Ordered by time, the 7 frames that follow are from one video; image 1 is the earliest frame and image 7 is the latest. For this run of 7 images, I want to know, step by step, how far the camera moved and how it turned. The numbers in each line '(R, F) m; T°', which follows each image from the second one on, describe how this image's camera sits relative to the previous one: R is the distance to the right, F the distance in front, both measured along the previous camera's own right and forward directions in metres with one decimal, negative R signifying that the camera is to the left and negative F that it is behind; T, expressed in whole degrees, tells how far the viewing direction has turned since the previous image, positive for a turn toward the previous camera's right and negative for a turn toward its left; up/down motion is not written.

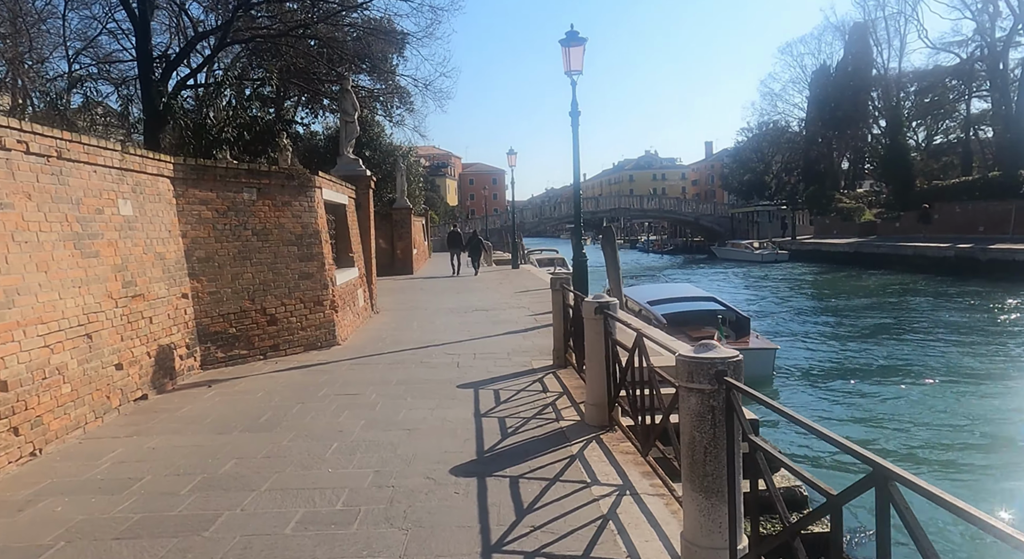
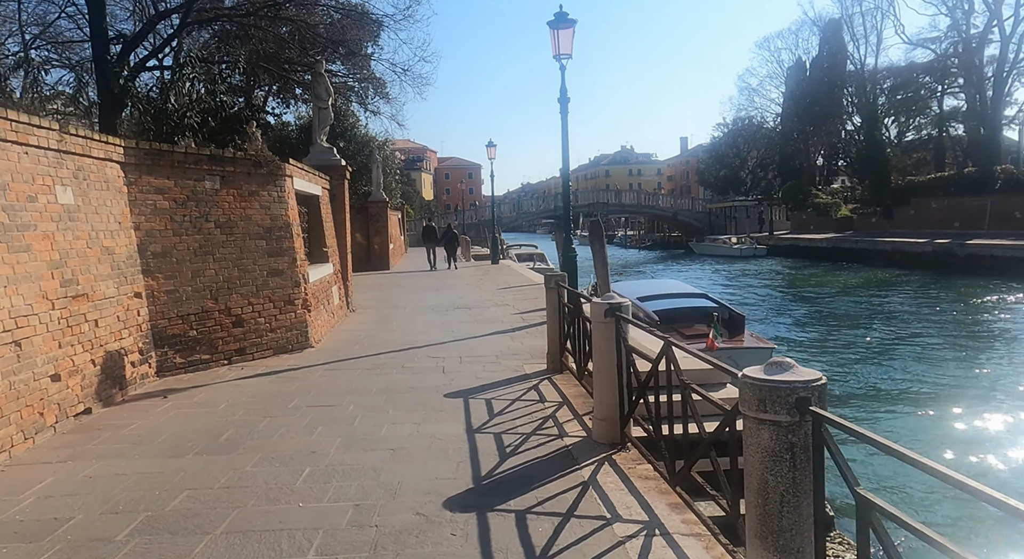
(-0.2, +0.7) m; +2°
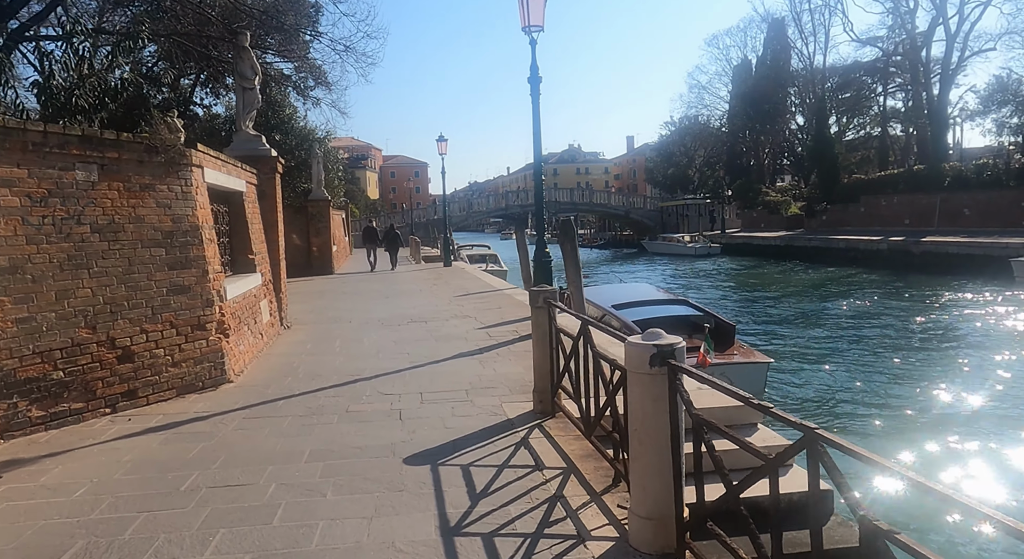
(-0.2, +1.6) m; +5°
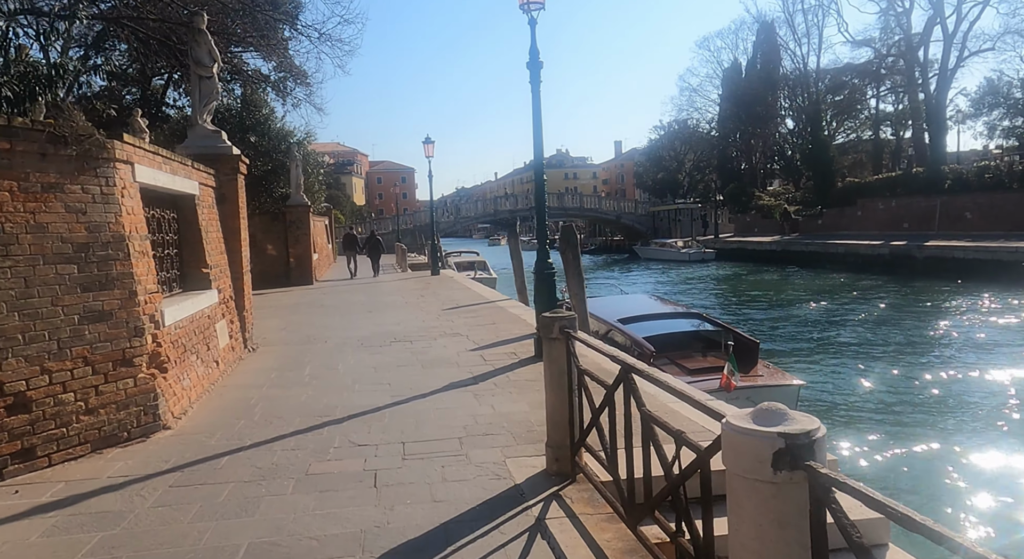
(-0.1, +1.3) m; +1°
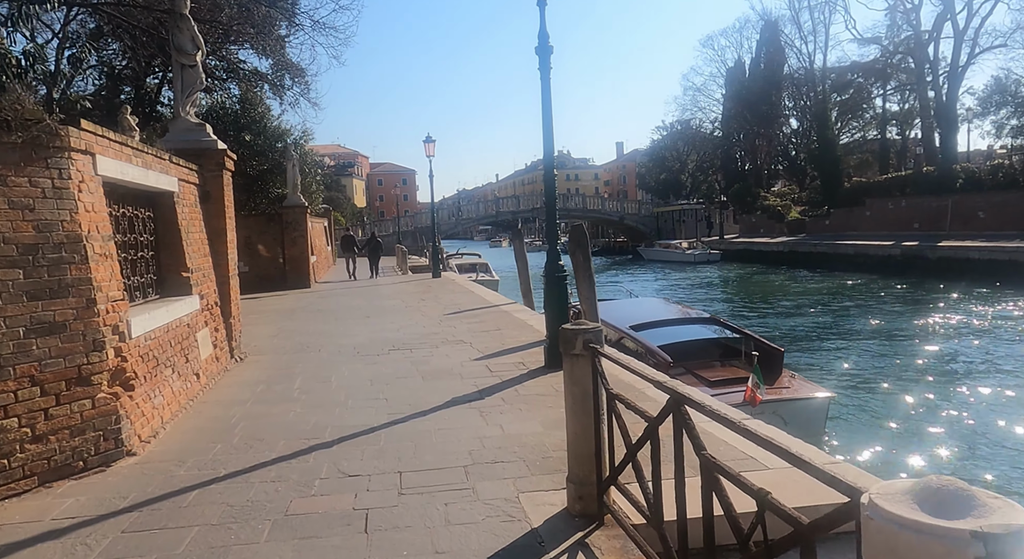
(-0.1, +0.7) m; 0°
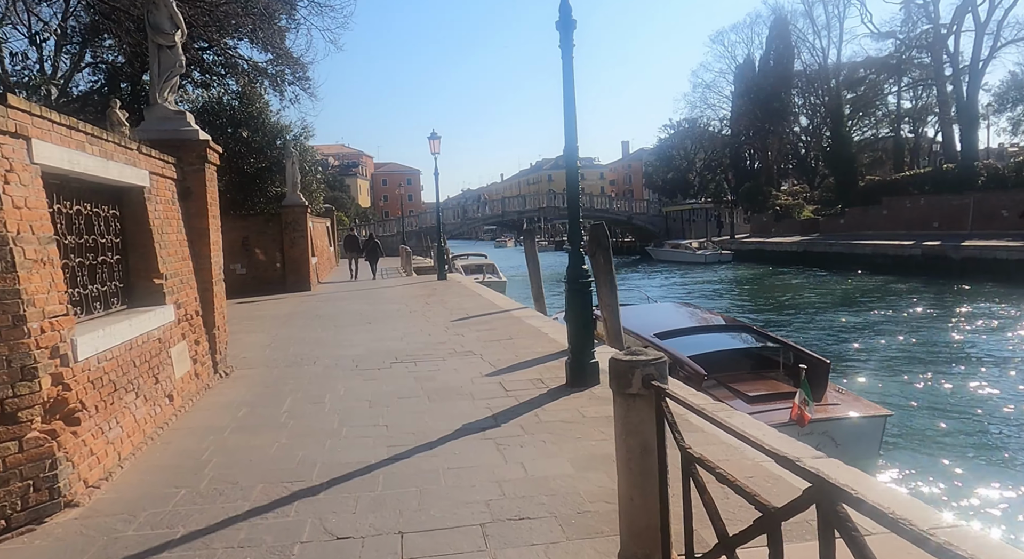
(-0.1, +0.9) m; 0°
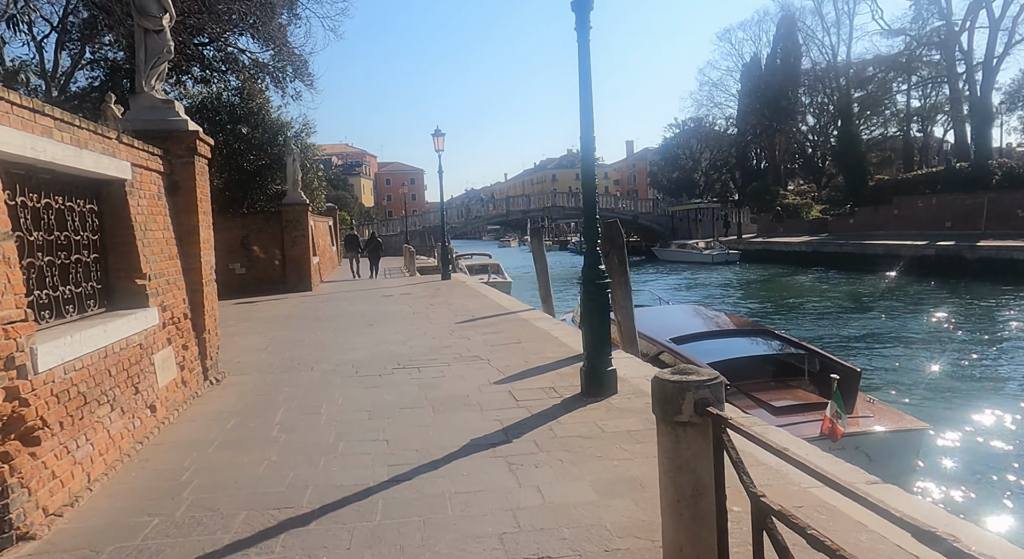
(-0.1, +0.5) m; 0°
